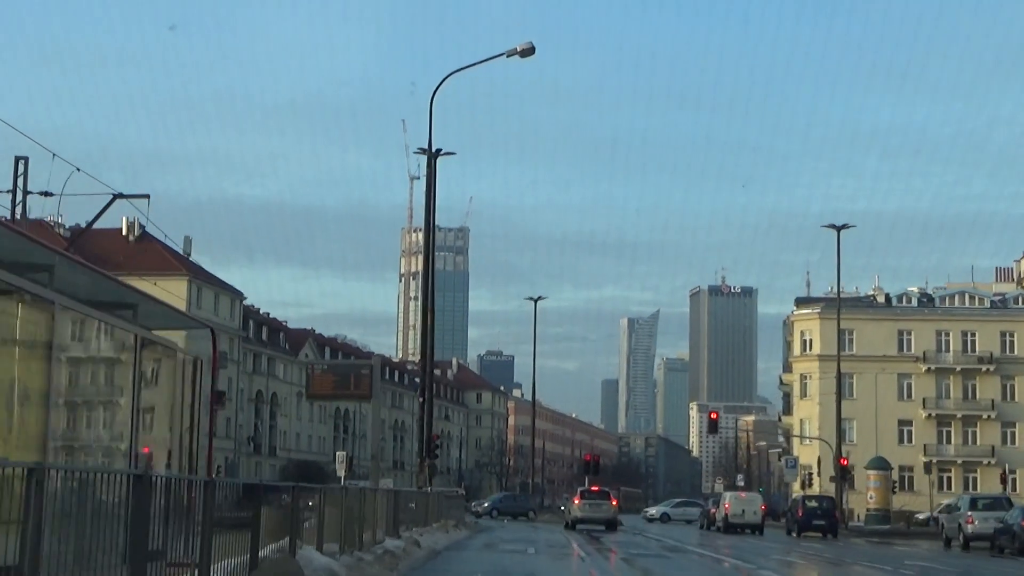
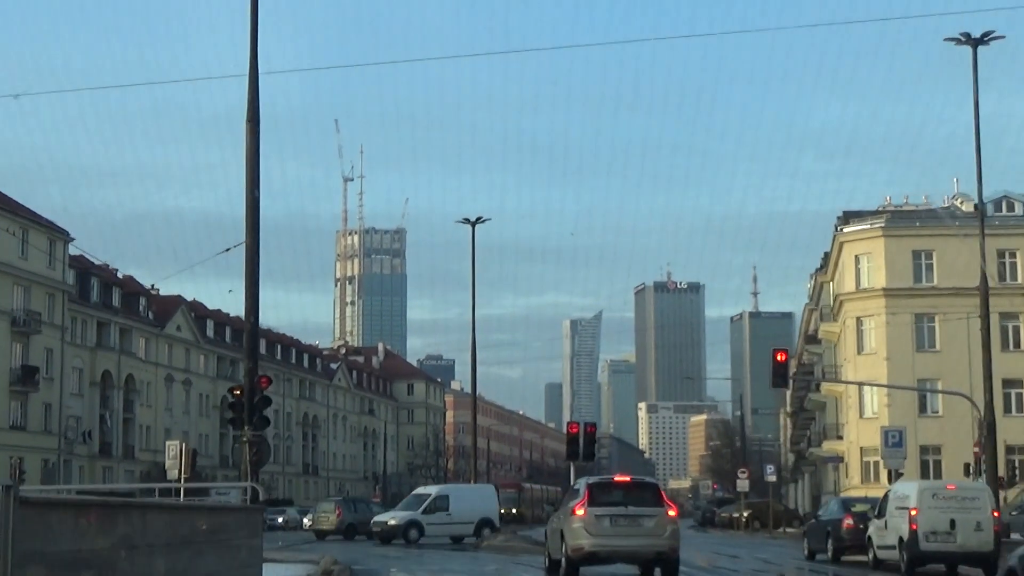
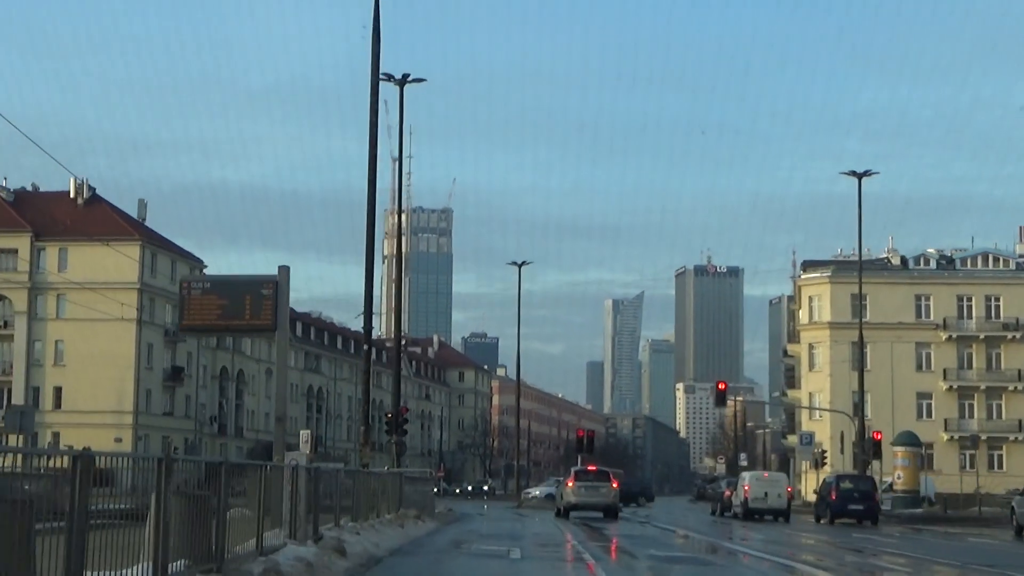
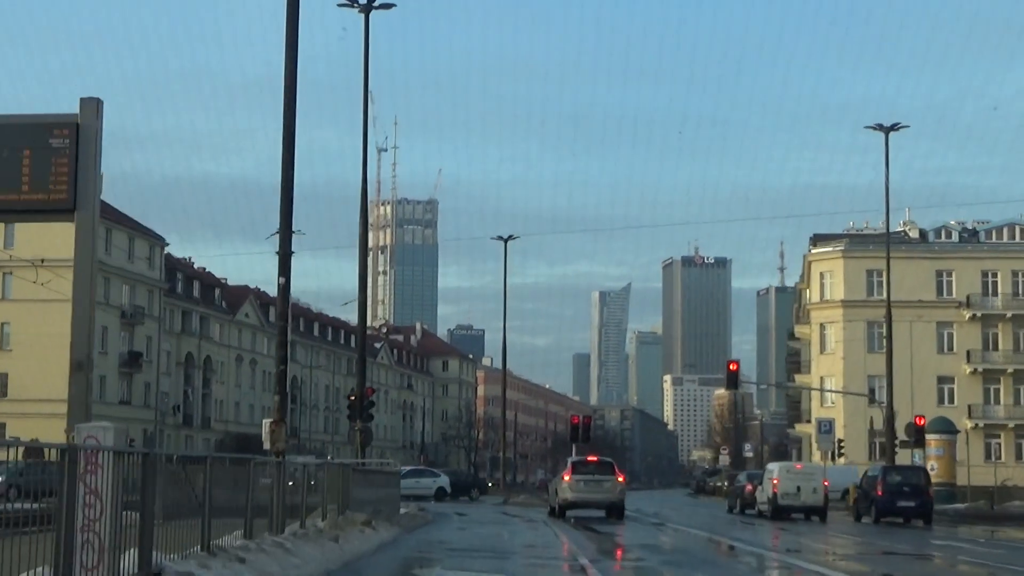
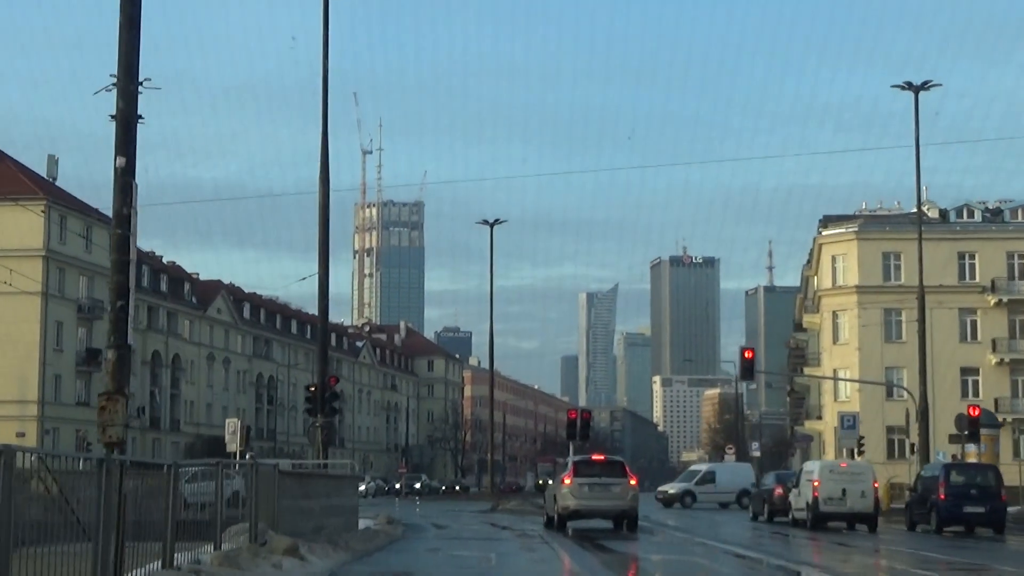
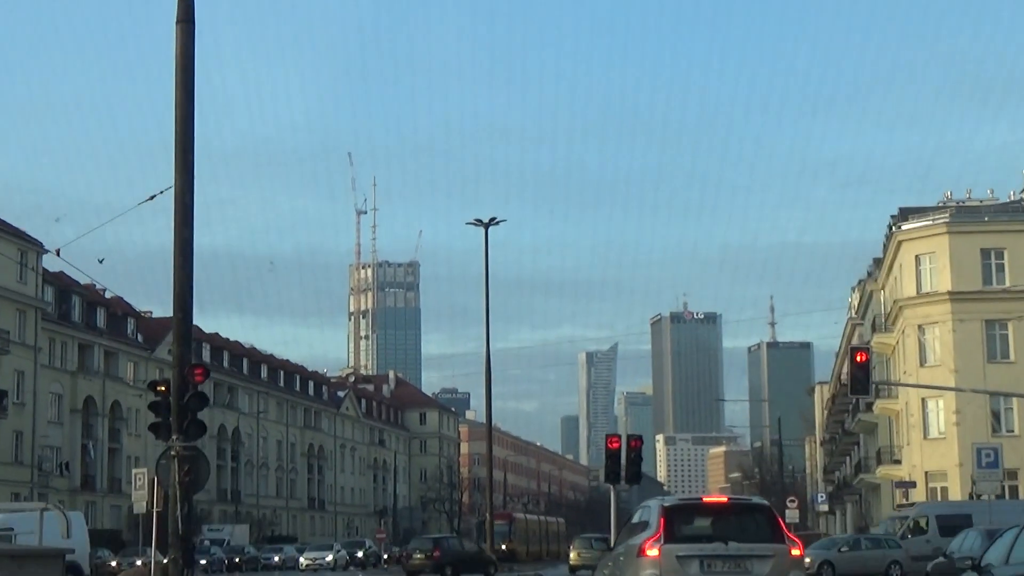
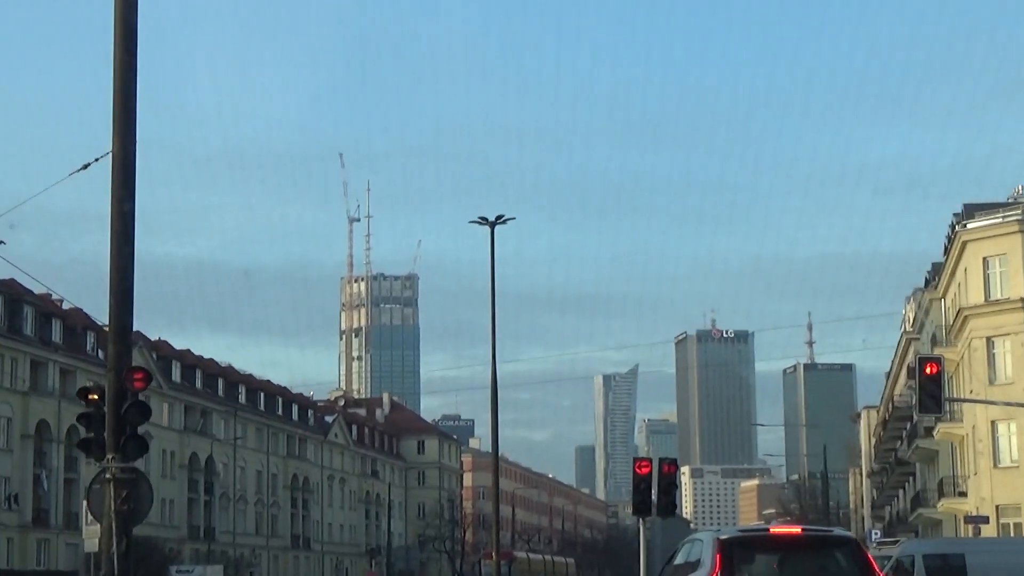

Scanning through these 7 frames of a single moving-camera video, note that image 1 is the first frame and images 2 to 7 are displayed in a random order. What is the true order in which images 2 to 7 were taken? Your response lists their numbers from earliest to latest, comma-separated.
3, 4, 5, 2, 6, 7
